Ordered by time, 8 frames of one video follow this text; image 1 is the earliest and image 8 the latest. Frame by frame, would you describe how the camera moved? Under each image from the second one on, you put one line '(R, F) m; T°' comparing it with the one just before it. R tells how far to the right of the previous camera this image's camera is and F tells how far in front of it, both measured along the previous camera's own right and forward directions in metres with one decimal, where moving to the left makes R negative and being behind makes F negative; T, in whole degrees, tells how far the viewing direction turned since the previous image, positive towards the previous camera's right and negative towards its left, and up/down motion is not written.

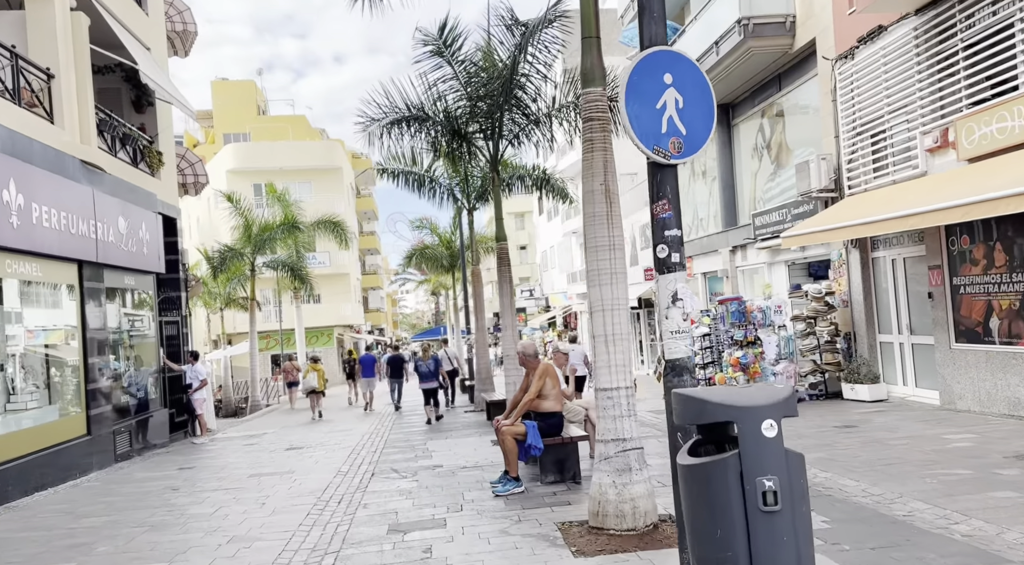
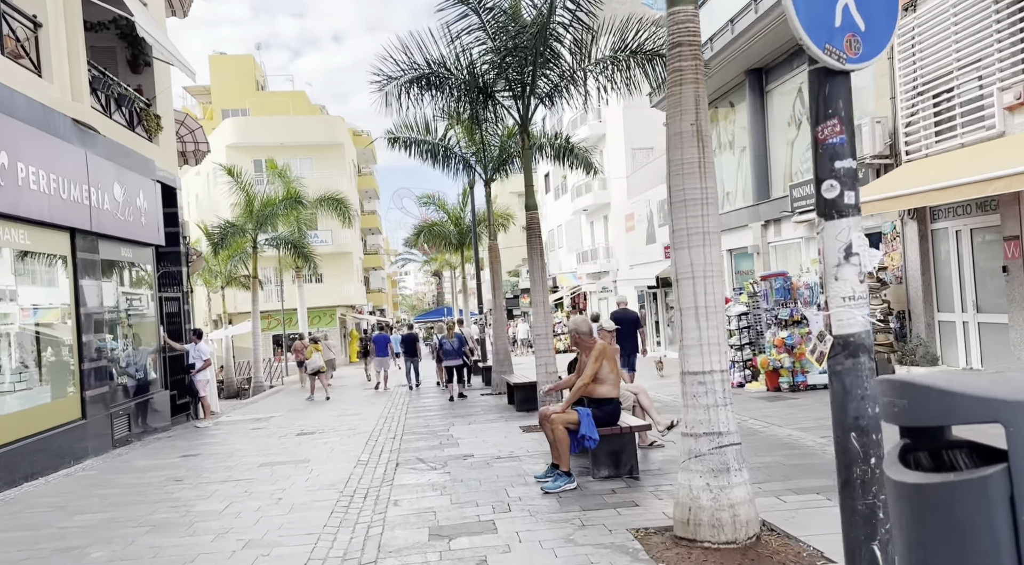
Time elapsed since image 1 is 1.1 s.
(-0.4, +1.1) m; 0°
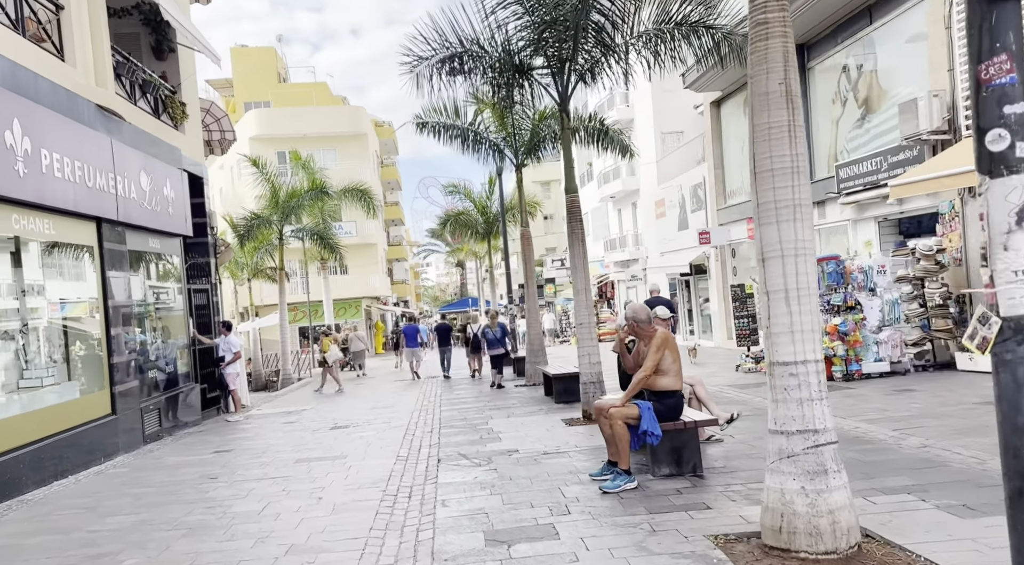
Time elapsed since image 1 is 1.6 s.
(-0.2, +0.5) m; -1°
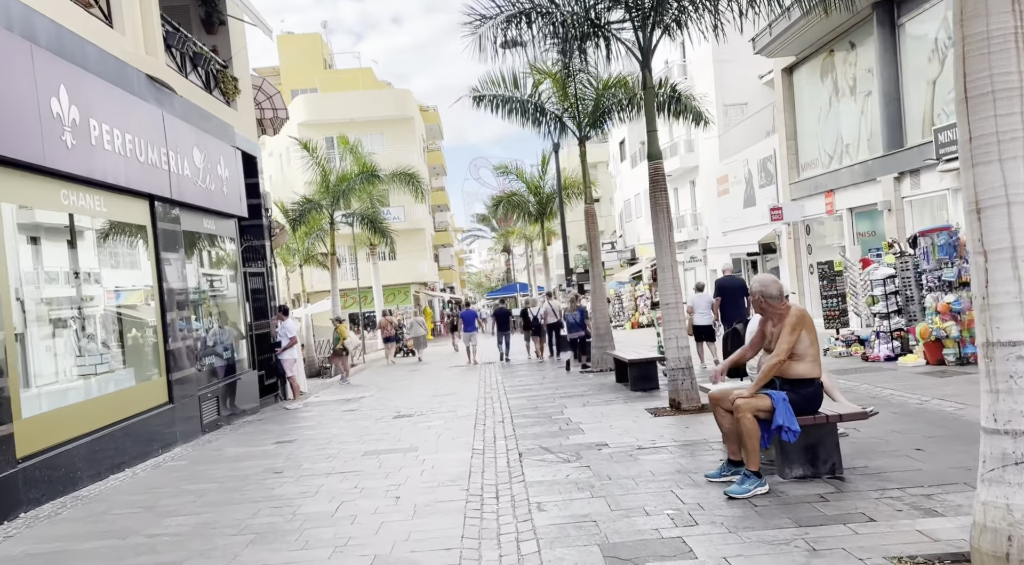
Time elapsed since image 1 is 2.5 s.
(-0.4, +0.9) m; -3°
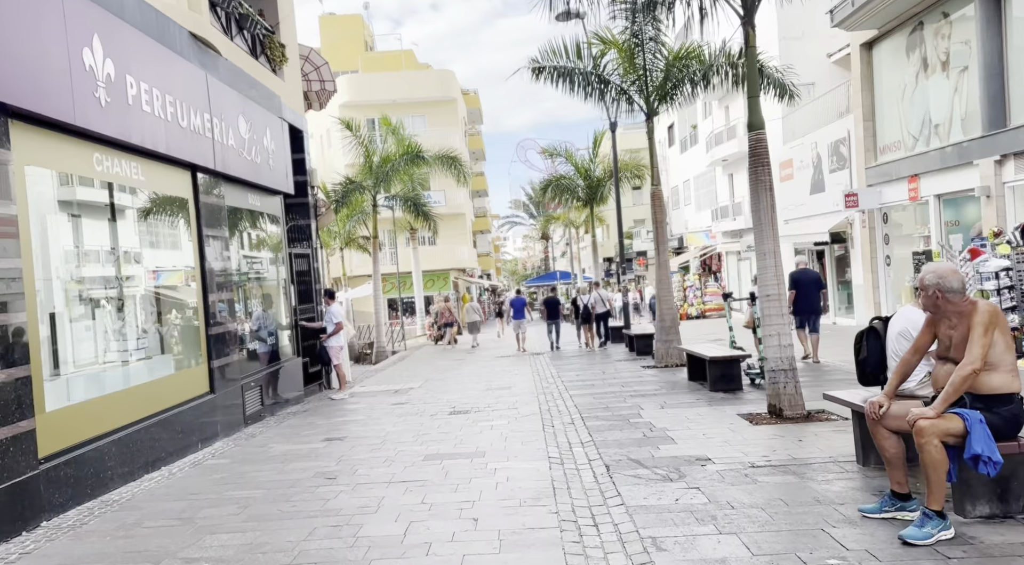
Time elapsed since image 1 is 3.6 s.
(-0.5, +1.1) m; -2°
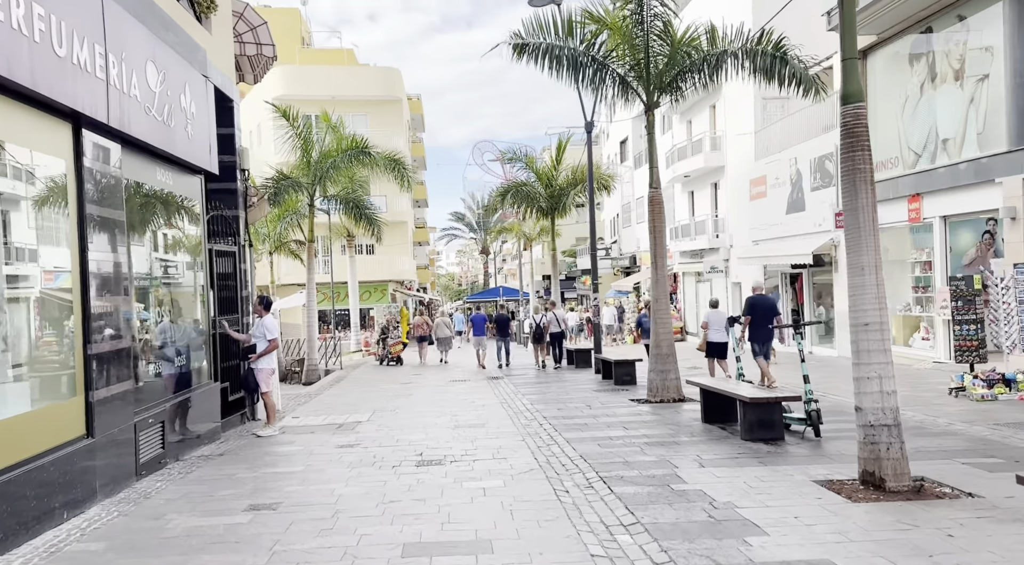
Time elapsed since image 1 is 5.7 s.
(-0.6, +2.7) m; +5°
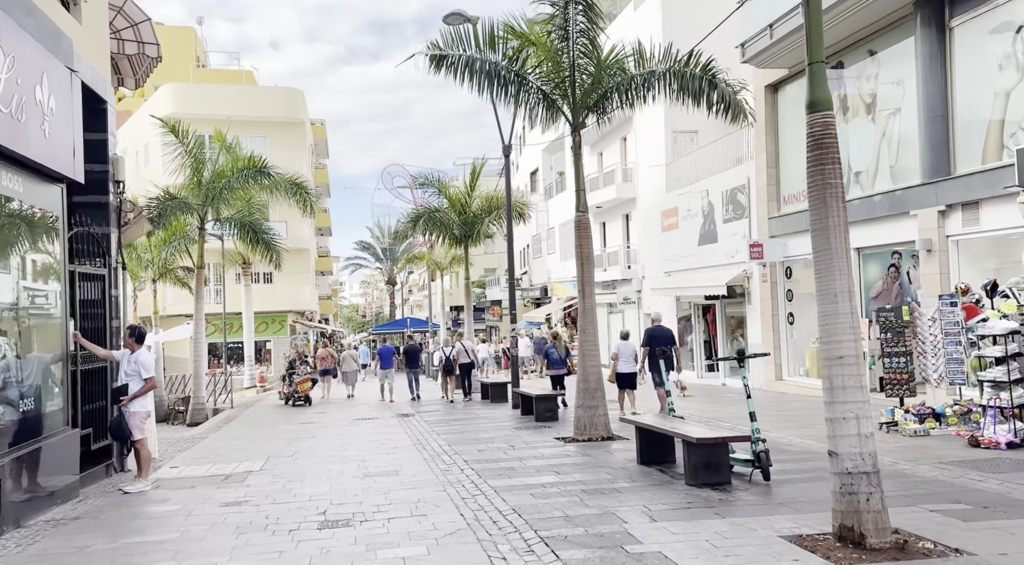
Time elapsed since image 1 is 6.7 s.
(-0.2, +1.1) m; +6°
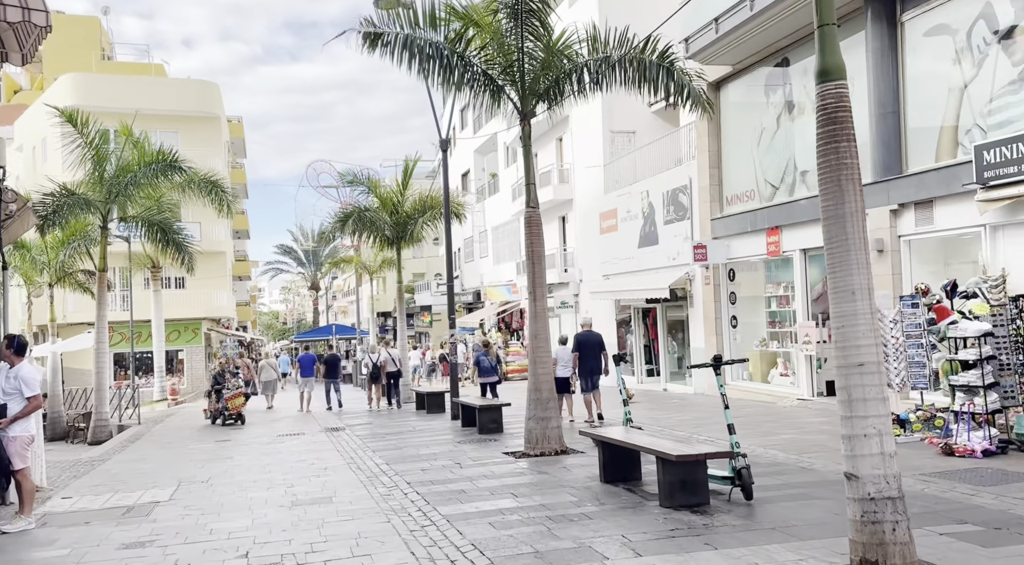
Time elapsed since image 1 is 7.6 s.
(-0.2, +1.1) m; +5°
